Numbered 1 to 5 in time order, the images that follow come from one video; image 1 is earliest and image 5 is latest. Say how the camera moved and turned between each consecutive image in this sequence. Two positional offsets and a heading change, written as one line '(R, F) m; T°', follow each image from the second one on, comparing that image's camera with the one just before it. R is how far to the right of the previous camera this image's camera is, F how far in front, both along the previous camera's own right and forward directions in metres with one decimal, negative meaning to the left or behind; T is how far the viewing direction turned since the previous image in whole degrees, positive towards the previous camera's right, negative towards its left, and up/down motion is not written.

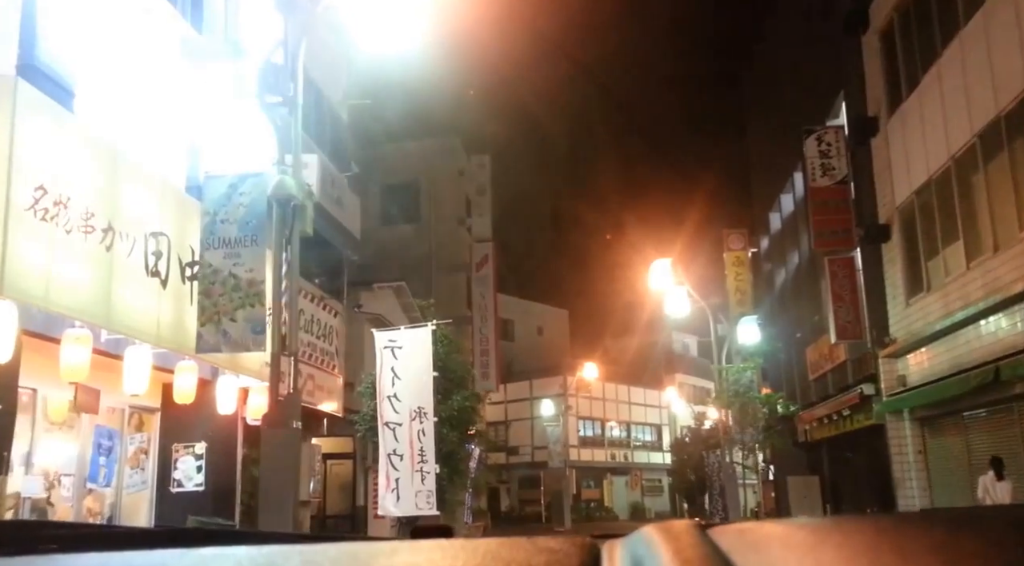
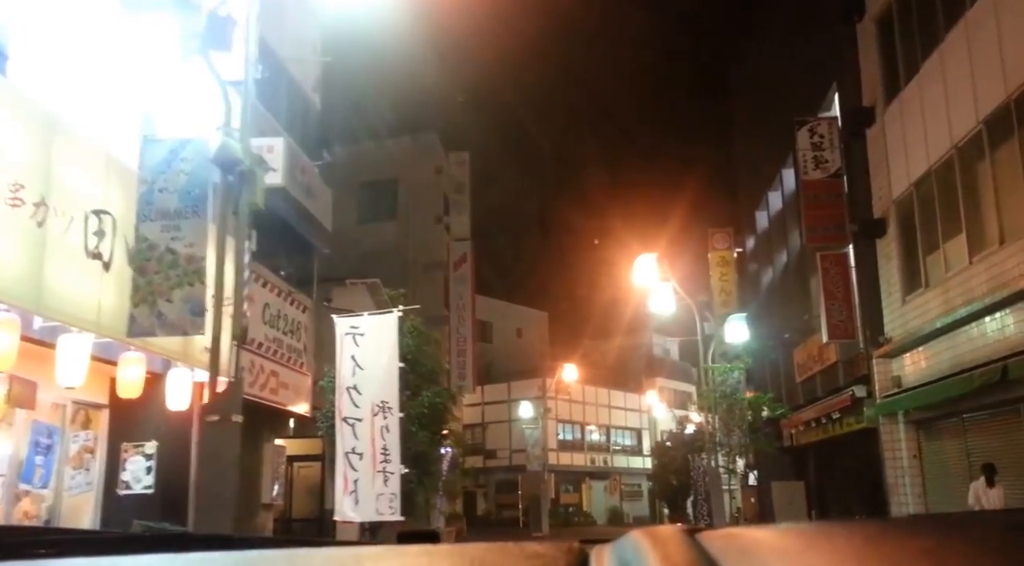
(+0.1, +1.0) m; +1°
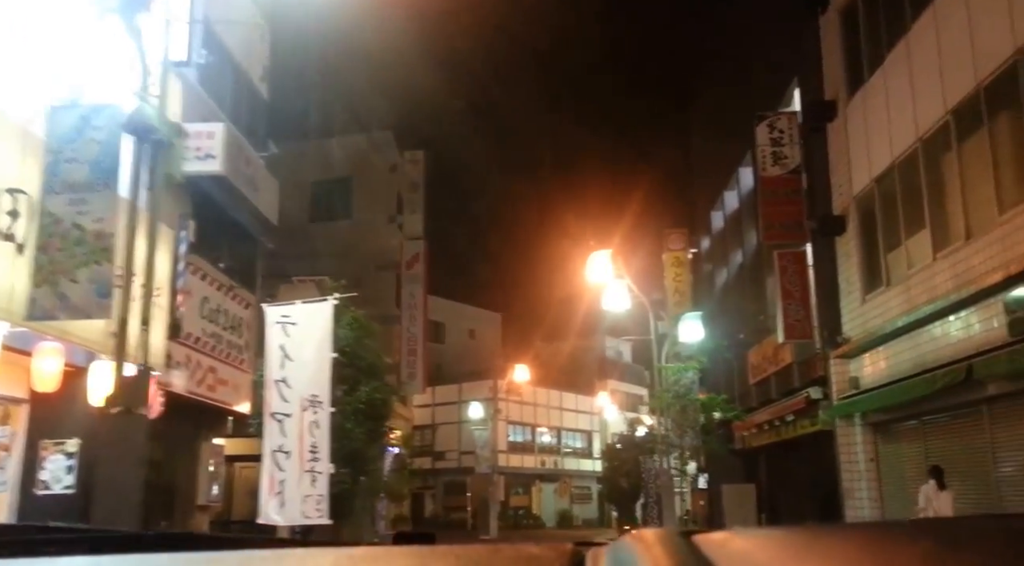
(+0.1, +0.7) m; +3°
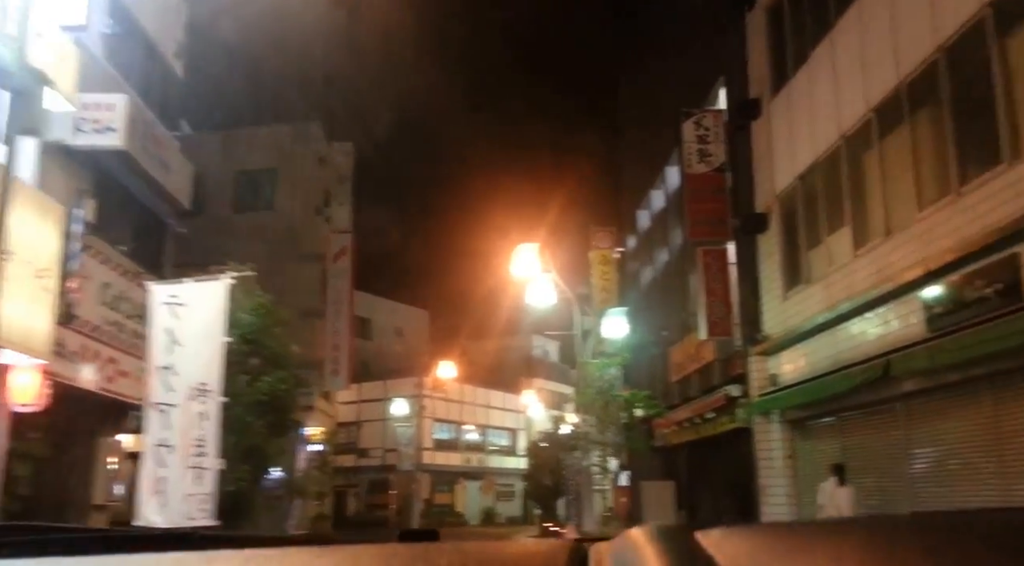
(+0.1, +0.3) m; +4°
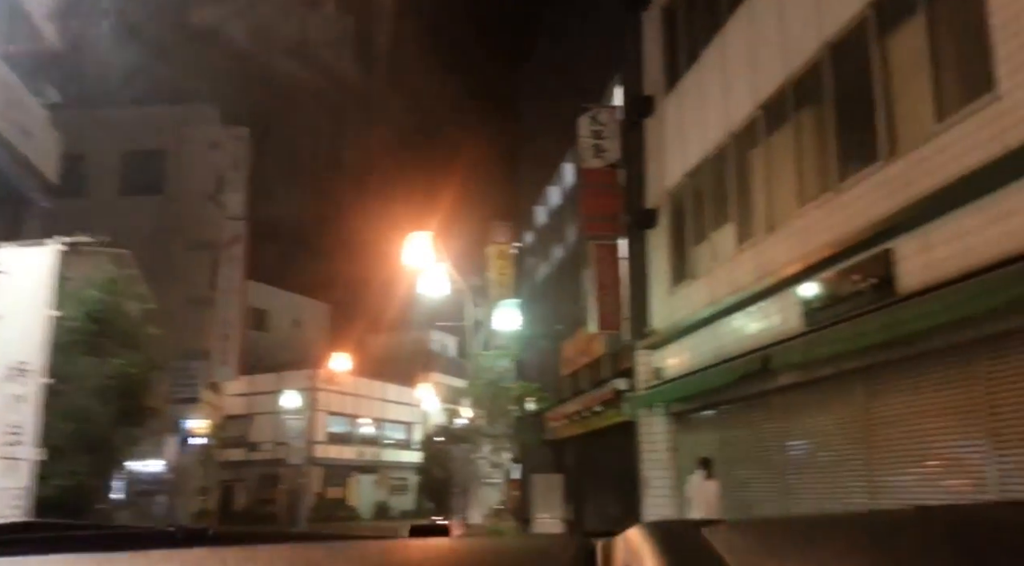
(+0.2, +0.3) m; +6°
